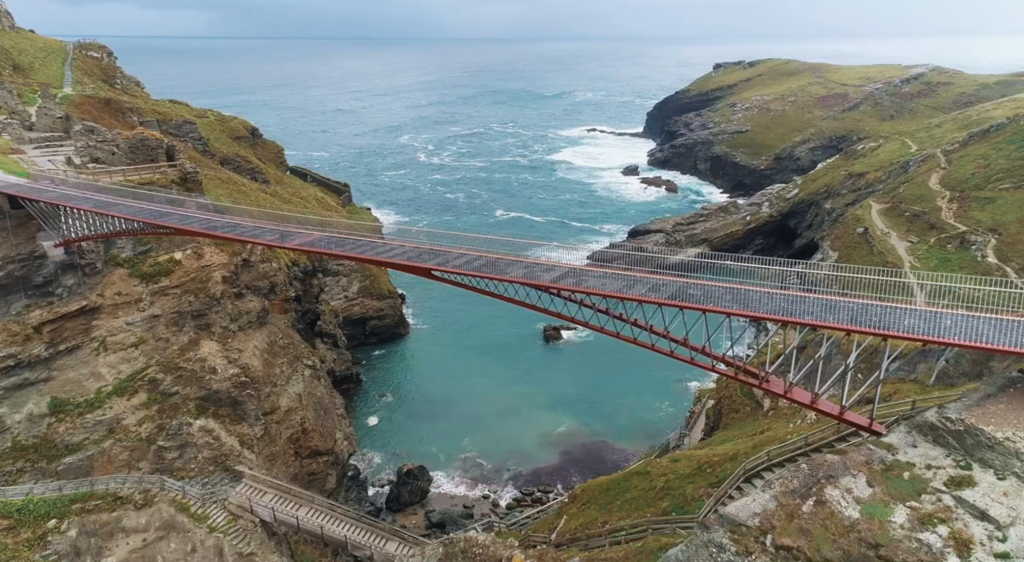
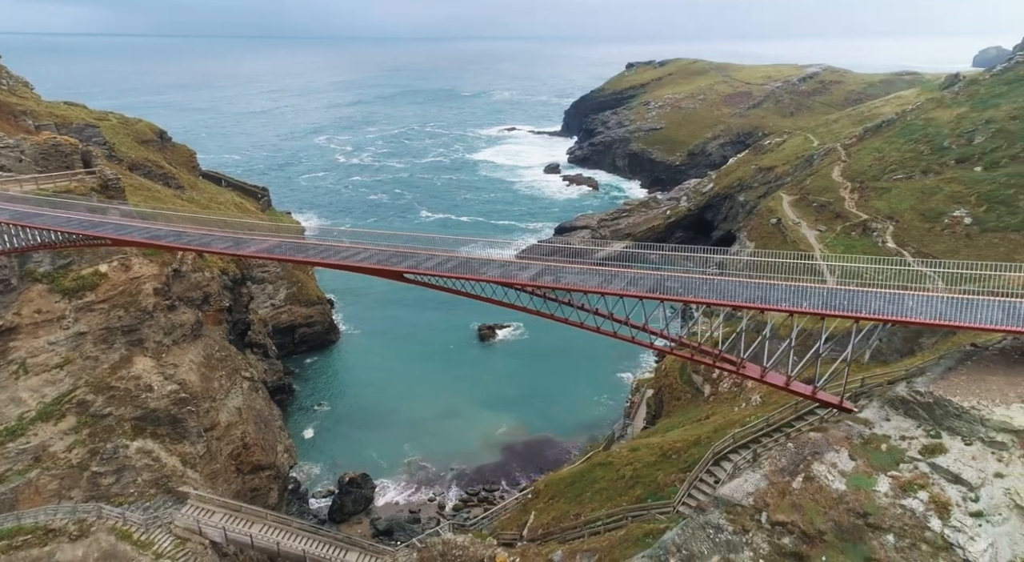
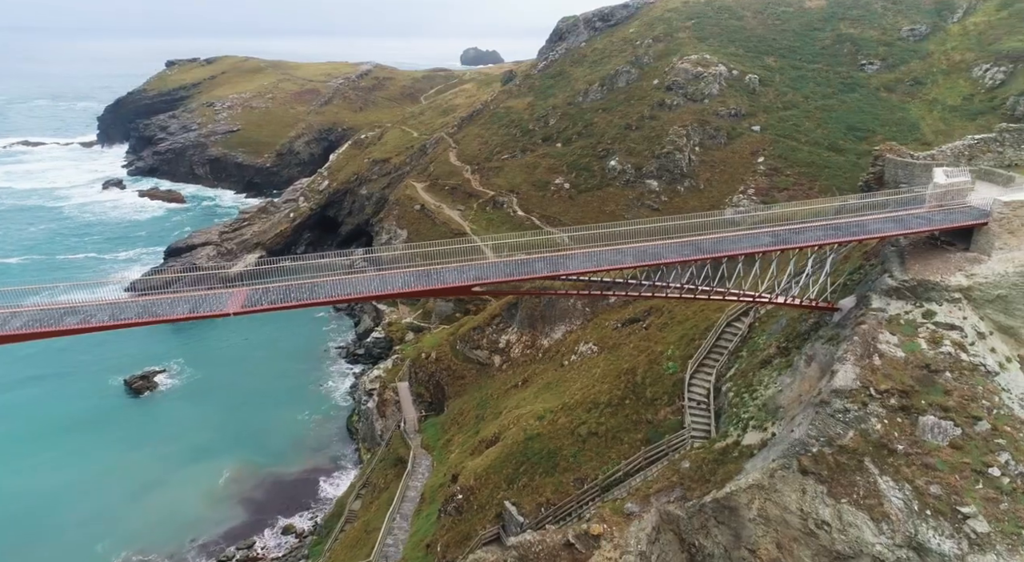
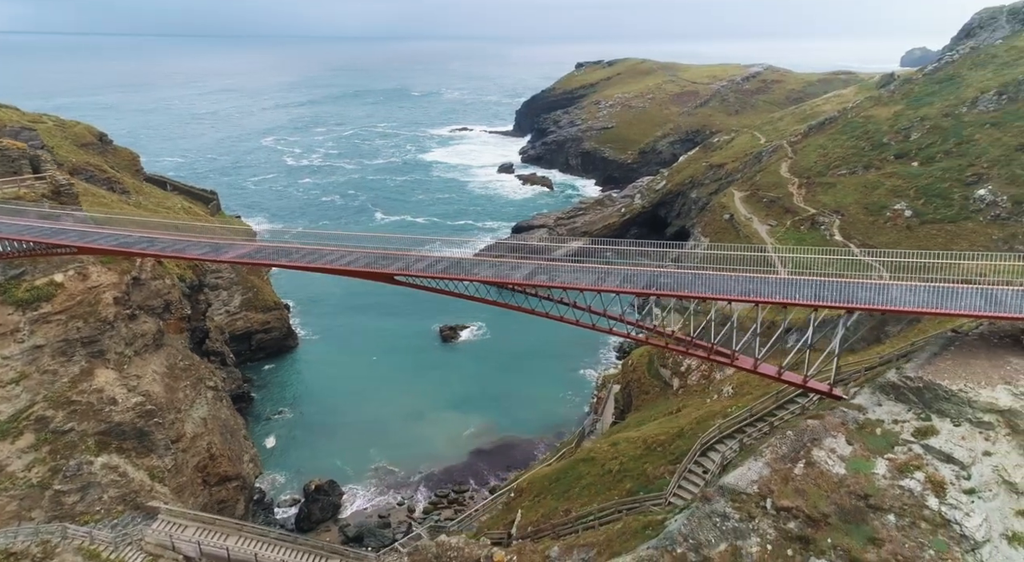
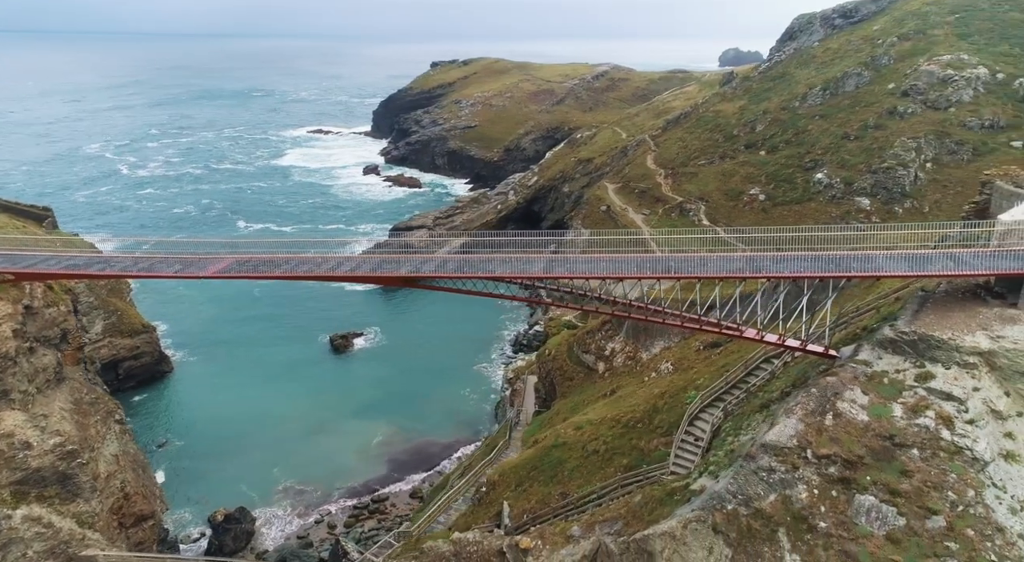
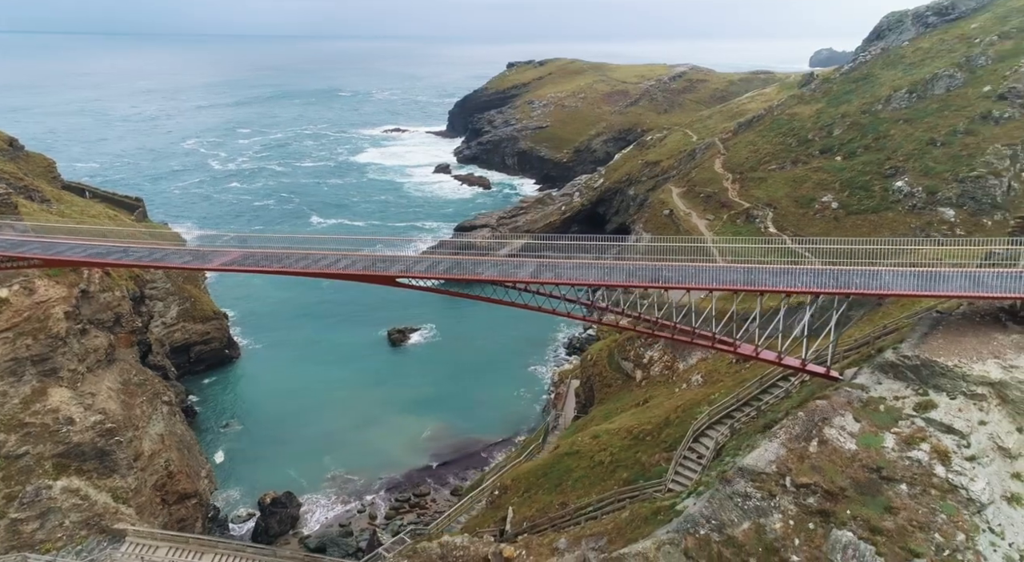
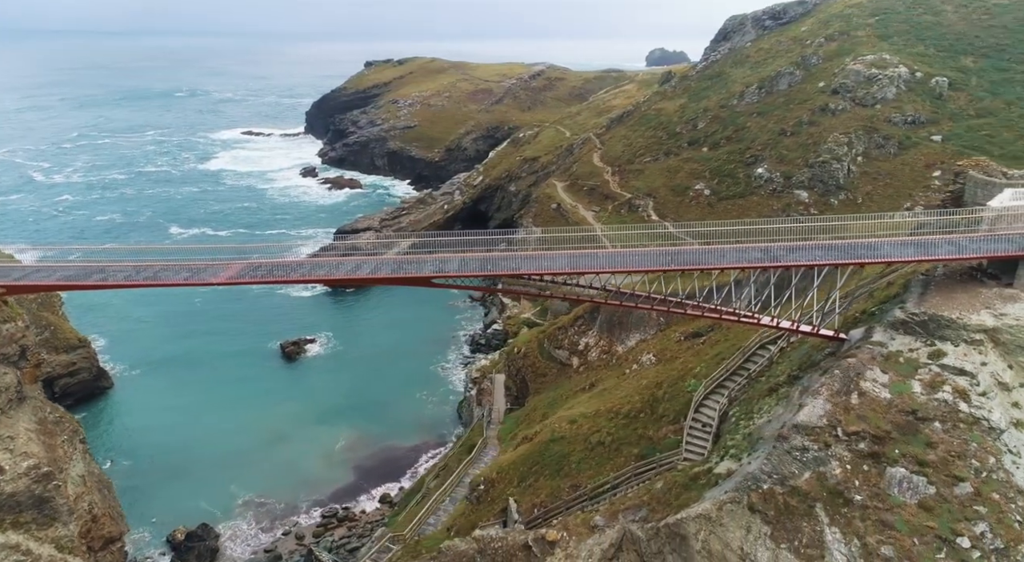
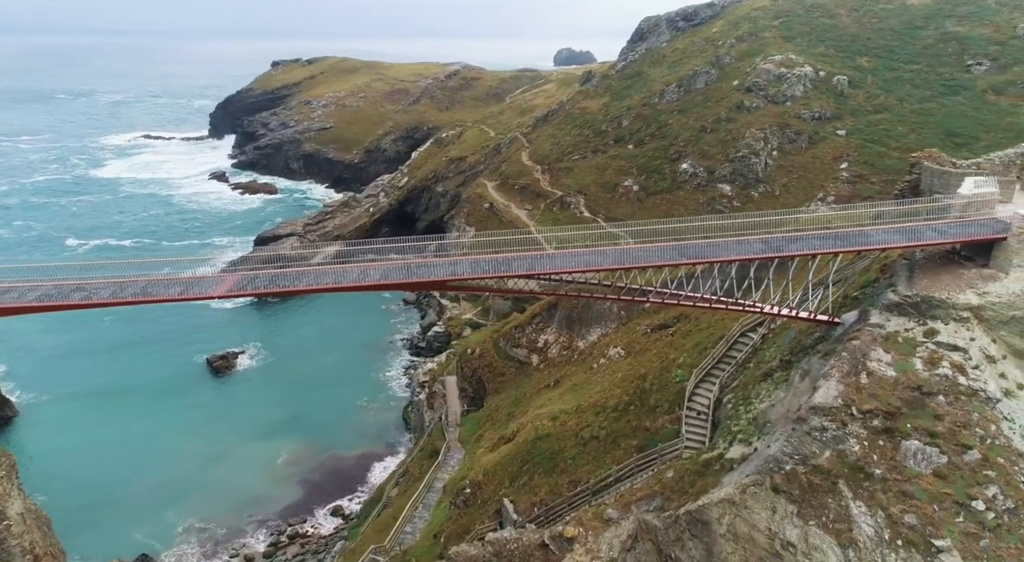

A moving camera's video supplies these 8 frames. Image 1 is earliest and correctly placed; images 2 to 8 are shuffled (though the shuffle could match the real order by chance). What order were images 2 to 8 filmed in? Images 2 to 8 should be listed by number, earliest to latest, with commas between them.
2, 4, 6, 5, 7, 8, 3
